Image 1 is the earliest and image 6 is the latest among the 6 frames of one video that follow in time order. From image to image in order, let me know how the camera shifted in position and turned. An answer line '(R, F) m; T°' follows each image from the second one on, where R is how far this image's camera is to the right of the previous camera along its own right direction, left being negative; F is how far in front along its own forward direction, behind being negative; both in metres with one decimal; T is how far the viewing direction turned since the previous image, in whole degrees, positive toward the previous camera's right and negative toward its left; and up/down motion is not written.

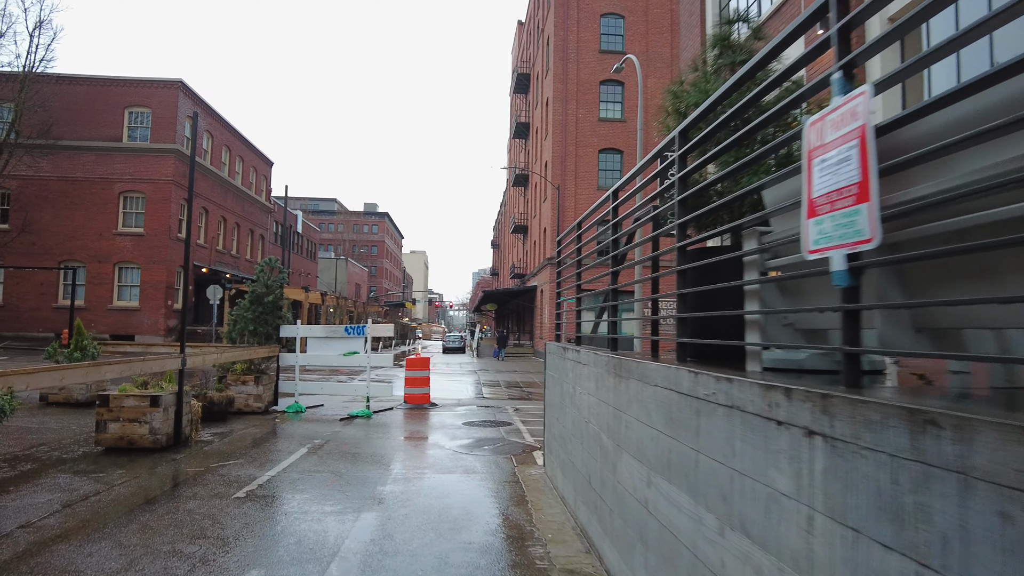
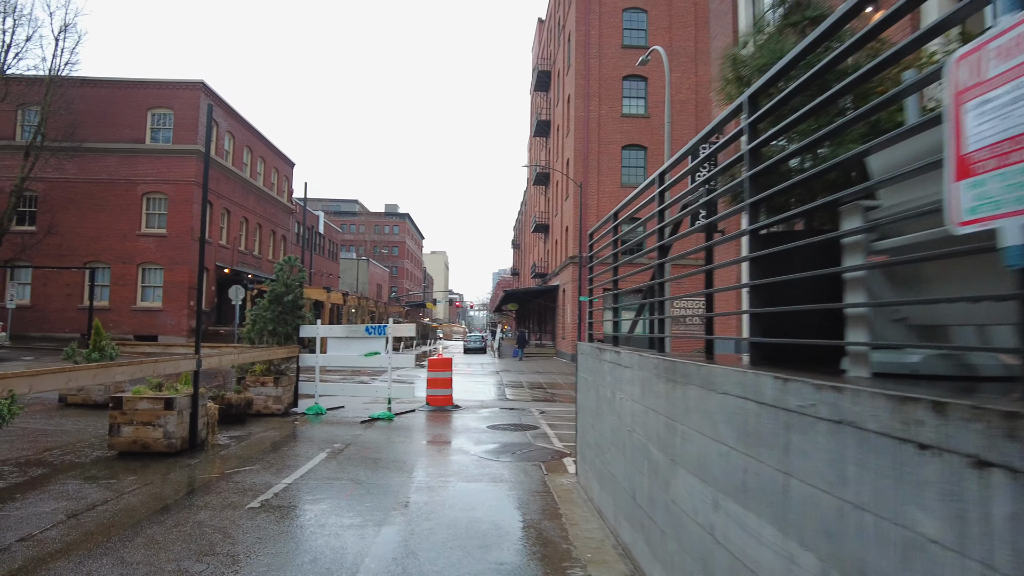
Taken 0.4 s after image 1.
(-0.1, +0.4) m; -2°
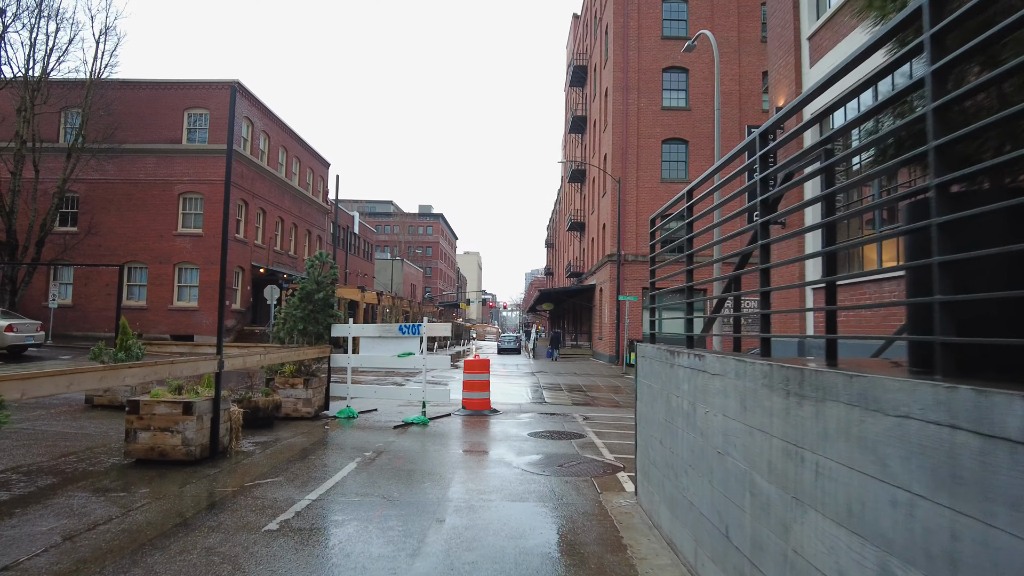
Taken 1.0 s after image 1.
(-0.2, +0.8) m; -3°
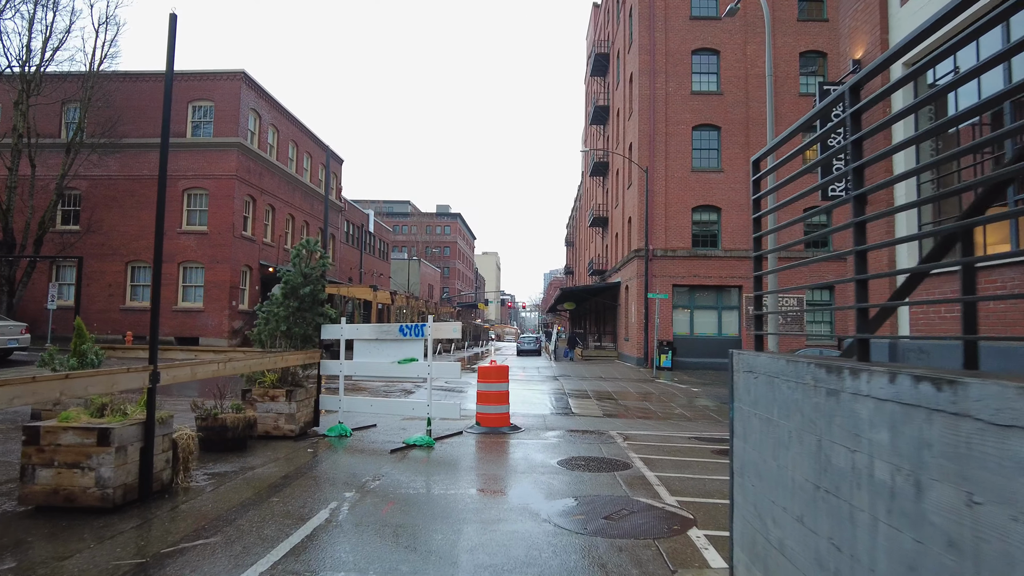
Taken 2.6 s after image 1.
(-0.1, +1.9) m; -2°
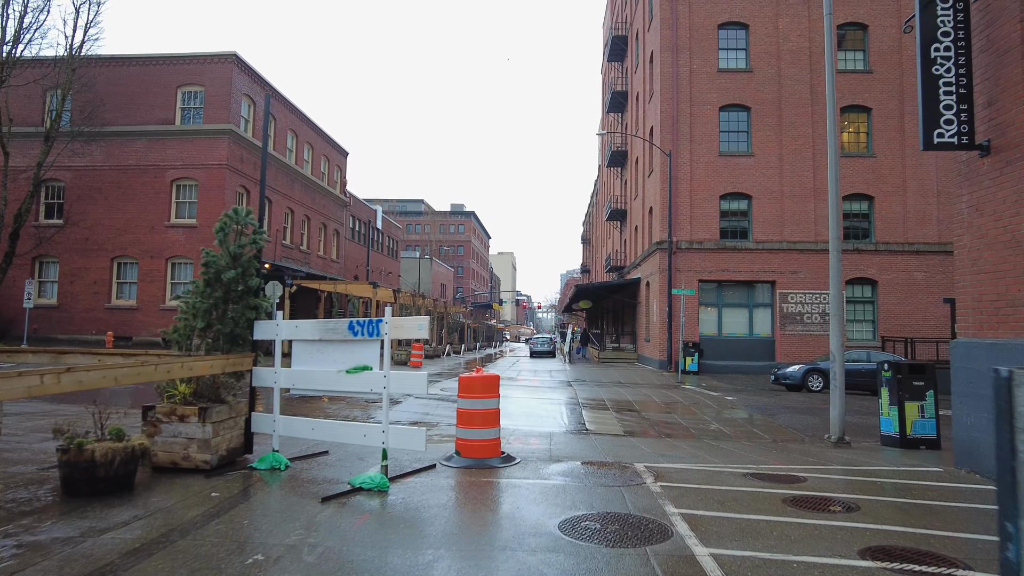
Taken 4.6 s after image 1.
(+0.3, +2.4) m; -2°
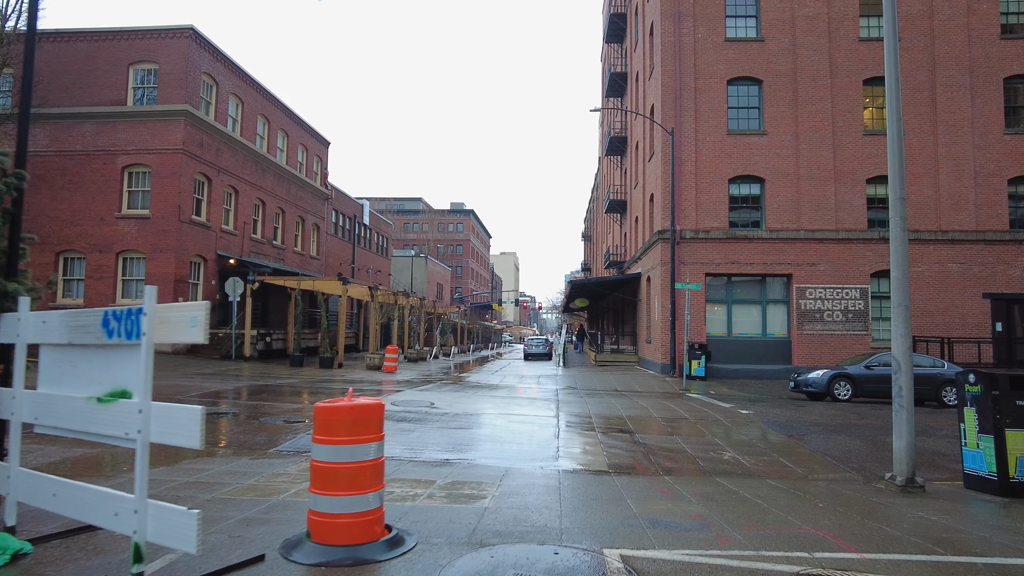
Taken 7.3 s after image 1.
(+0.8, +2.9) m; 0°
